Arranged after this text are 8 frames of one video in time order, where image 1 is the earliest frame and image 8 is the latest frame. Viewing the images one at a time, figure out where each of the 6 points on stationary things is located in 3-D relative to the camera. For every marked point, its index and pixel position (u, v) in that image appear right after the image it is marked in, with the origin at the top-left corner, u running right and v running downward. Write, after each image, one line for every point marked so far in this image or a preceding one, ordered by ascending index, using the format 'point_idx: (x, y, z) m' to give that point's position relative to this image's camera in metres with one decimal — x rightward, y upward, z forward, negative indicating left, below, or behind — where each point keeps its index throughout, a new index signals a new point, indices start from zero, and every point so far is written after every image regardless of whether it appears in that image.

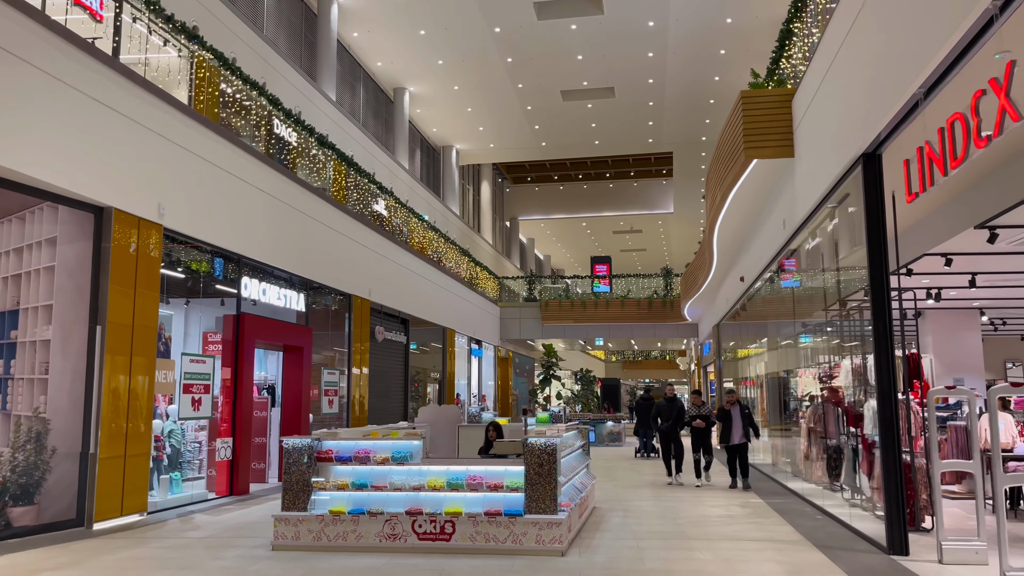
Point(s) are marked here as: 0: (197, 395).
0: (-3.1, -1.0, +7.7) m
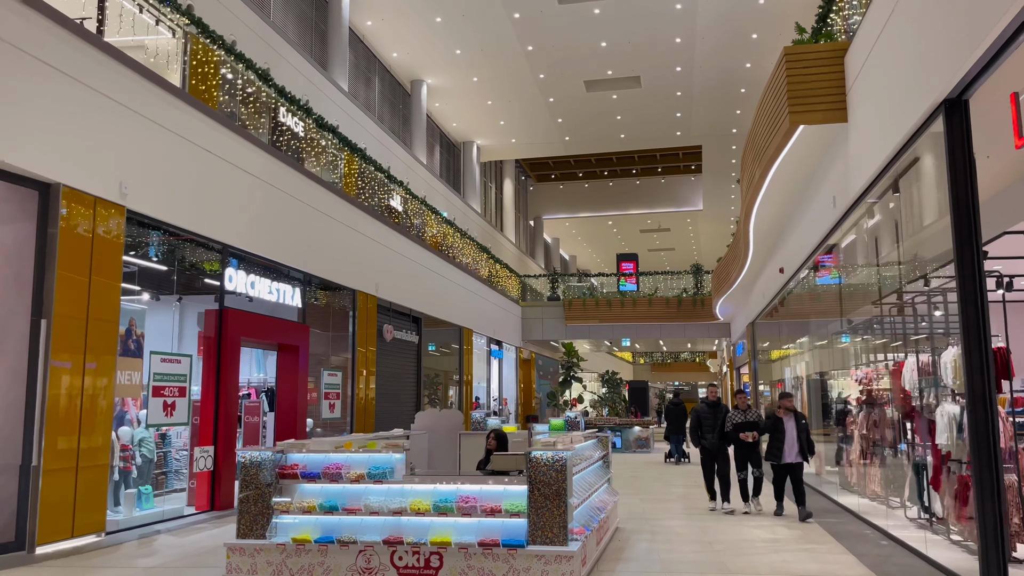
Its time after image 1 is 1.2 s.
0: (-3.0, -1.0, +7.0) m
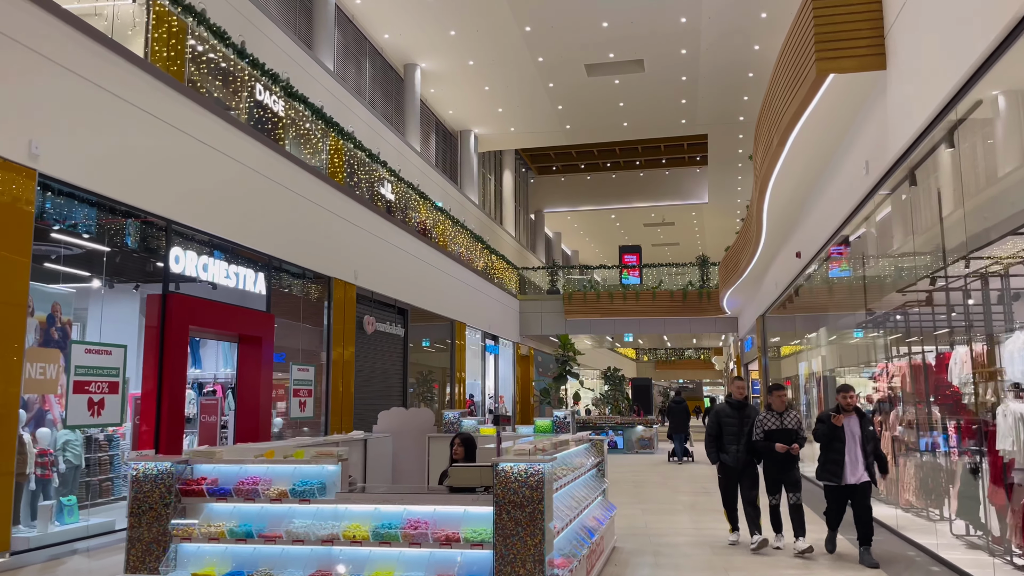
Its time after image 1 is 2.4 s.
0: (-3.2, -0.8, +6.1) m
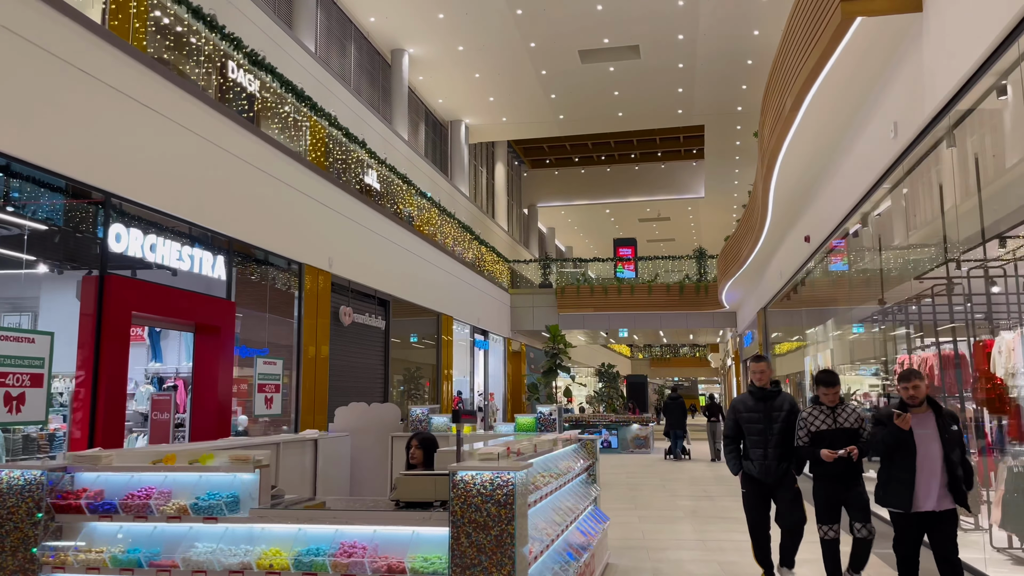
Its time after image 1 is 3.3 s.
0: (-3.3, -0.7, +5.4) m
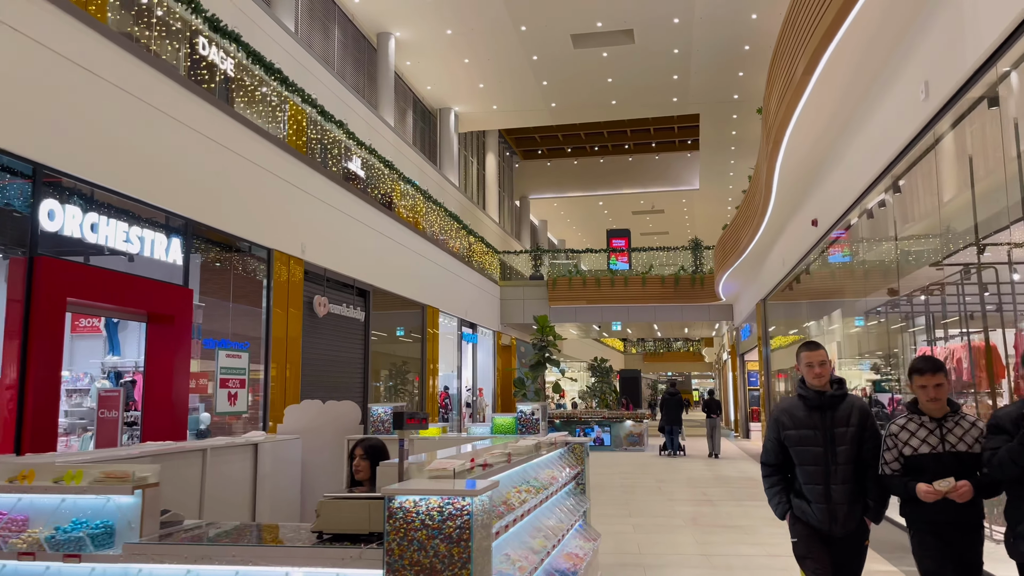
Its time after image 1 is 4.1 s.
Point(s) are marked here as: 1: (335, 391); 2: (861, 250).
0: (-3.4, -0.6, +4.7) m
1: (-2.3, -1.4, +10.5) m
2: (+3.3, +0.4, +7.5) m
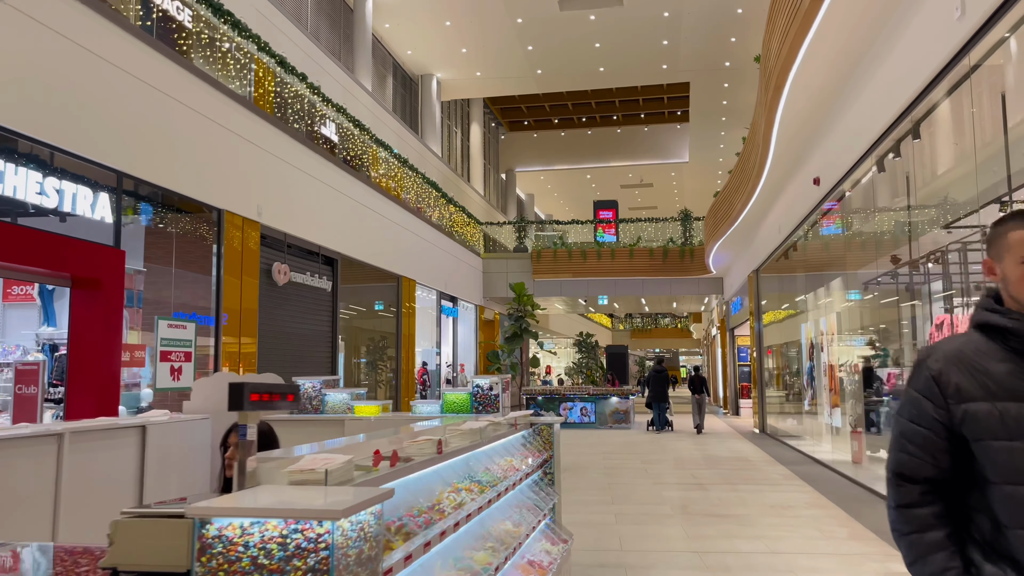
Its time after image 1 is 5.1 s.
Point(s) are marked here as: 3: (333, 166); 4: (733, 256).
0: (-3.6, -0.3, +4.0) m
1: (-2.6, -1.0, +9.8) m
2: (+3.1, +0.7, +6.9) m
3: (-2.5, +1.7, +10.6) m
4: (+4.4, +0.6, +15.7) m
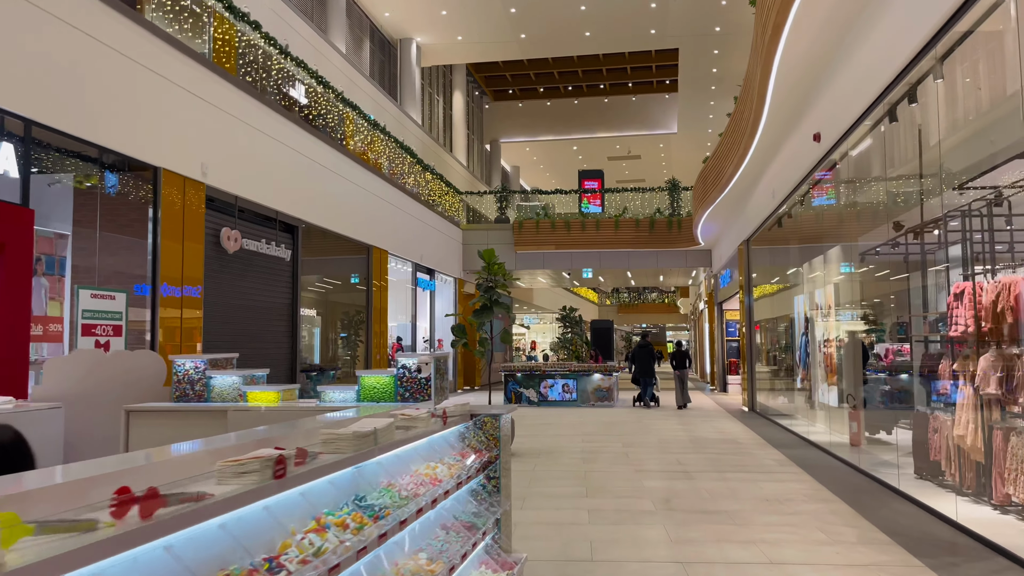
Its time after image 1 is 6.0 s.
0: (-3.8, -0.2, +3.3) m
1: (-2.9, -0.6, +9.1) m
2: (+2.8, +0.9, +6.2) m
3: (-2.8, +2.1, +9.9) m
4: (+4.0, +1.1, +15.1) m
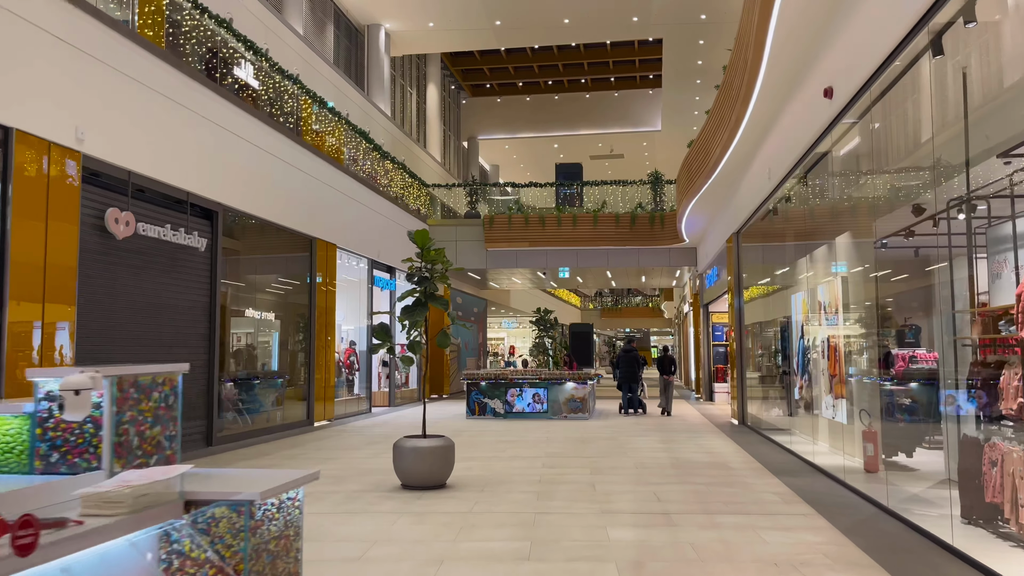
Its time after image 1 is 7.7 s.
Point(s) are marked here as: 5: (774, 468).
0: (-4.2, -0.1, +1.9) m
1: (-3.3, -0.6, +7.7) m
2: (+2.4, +1.0, +5.0) m
3: (-3.2, +2.1, +8.5) m
4: (+3.4, +1.1, +13.9) m
5: (+2.6, -1.8, +7.8) m
